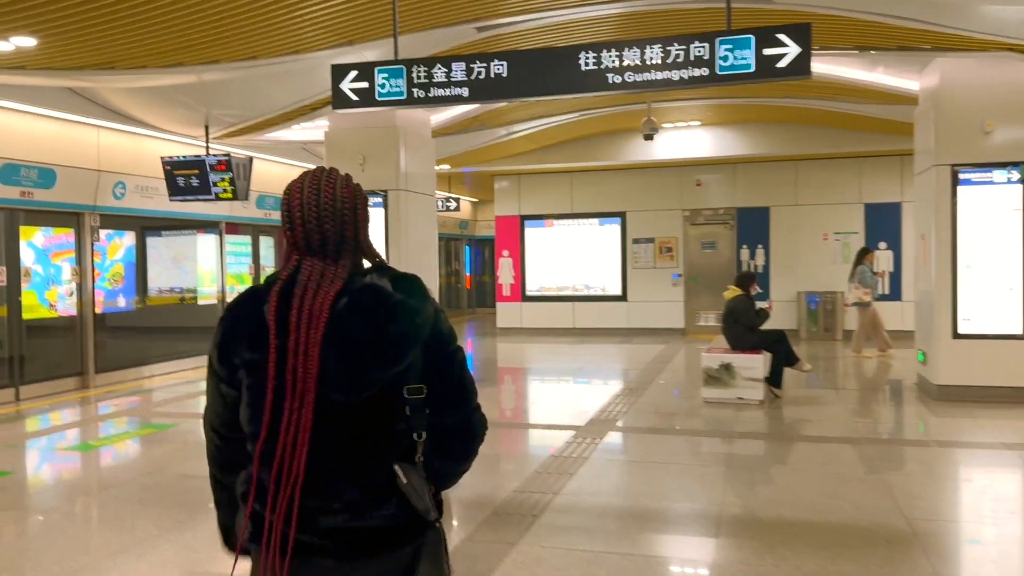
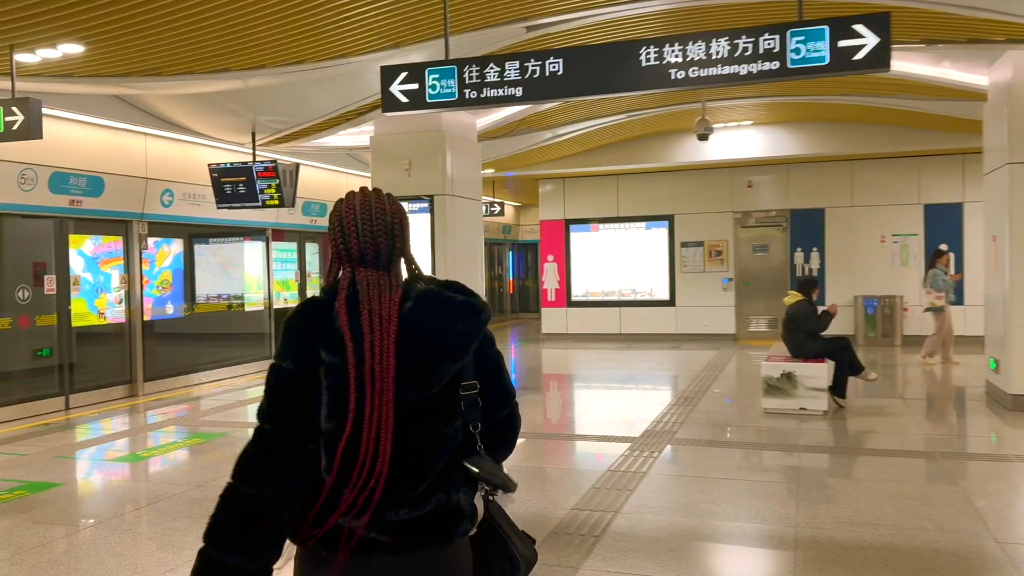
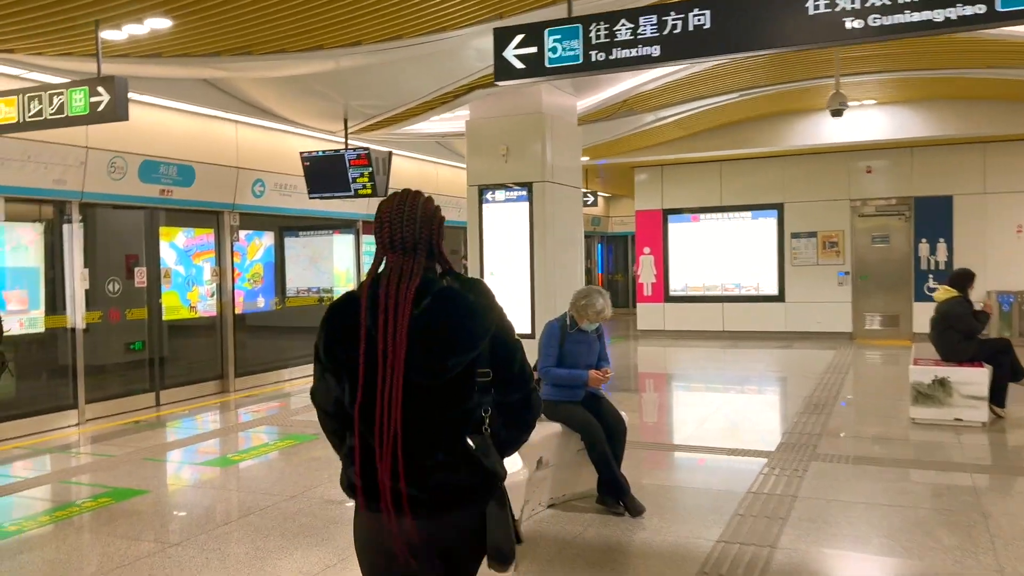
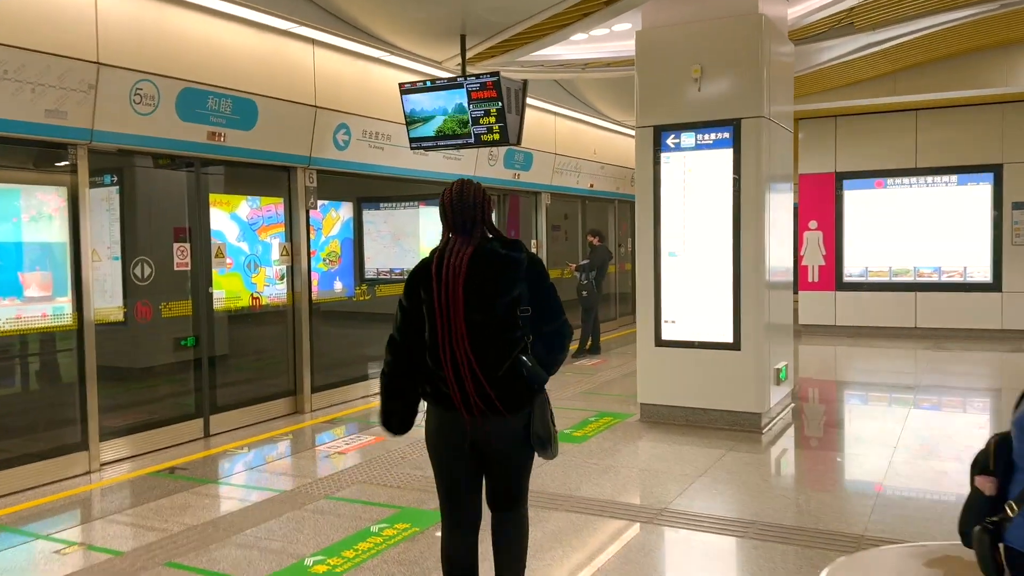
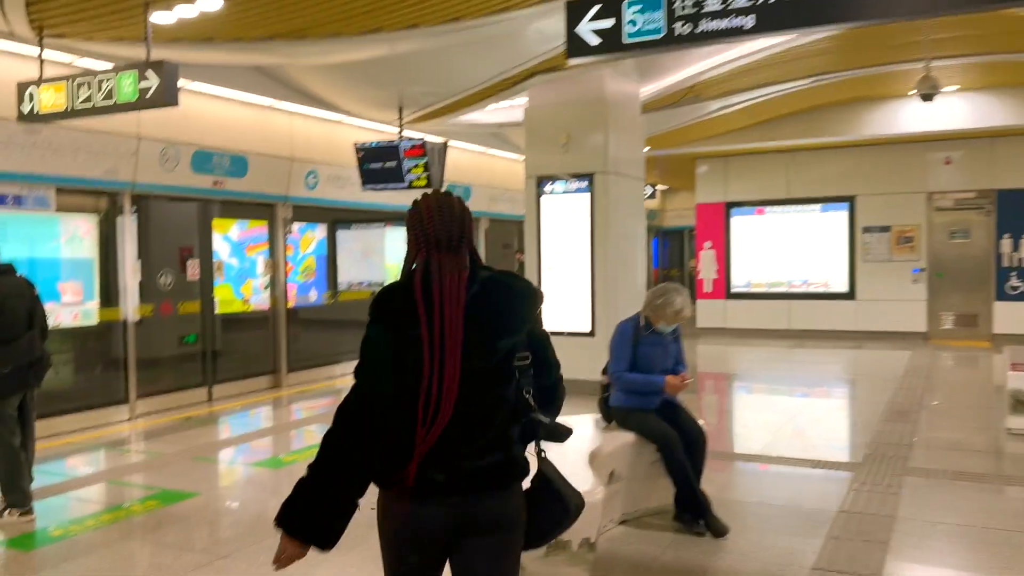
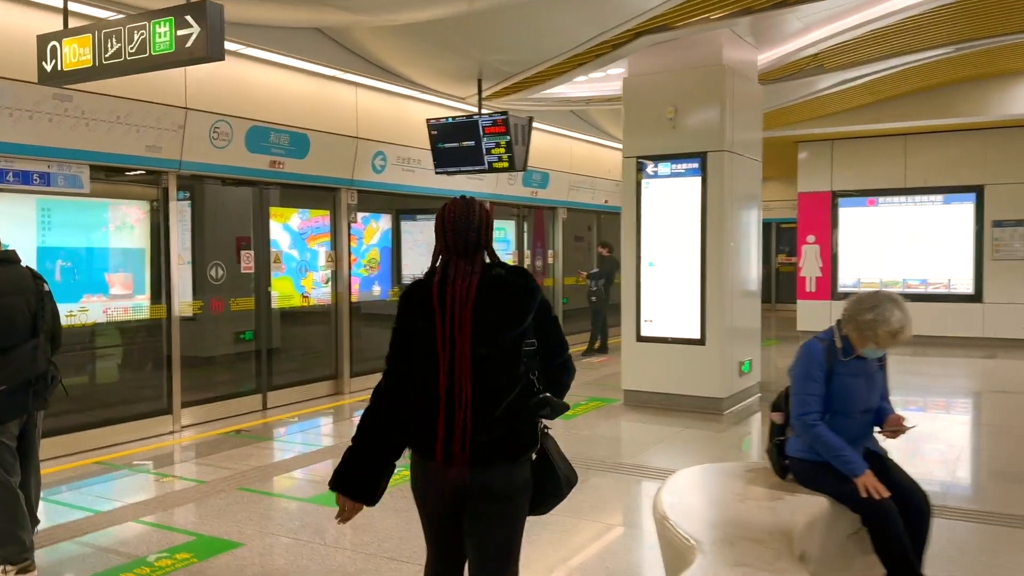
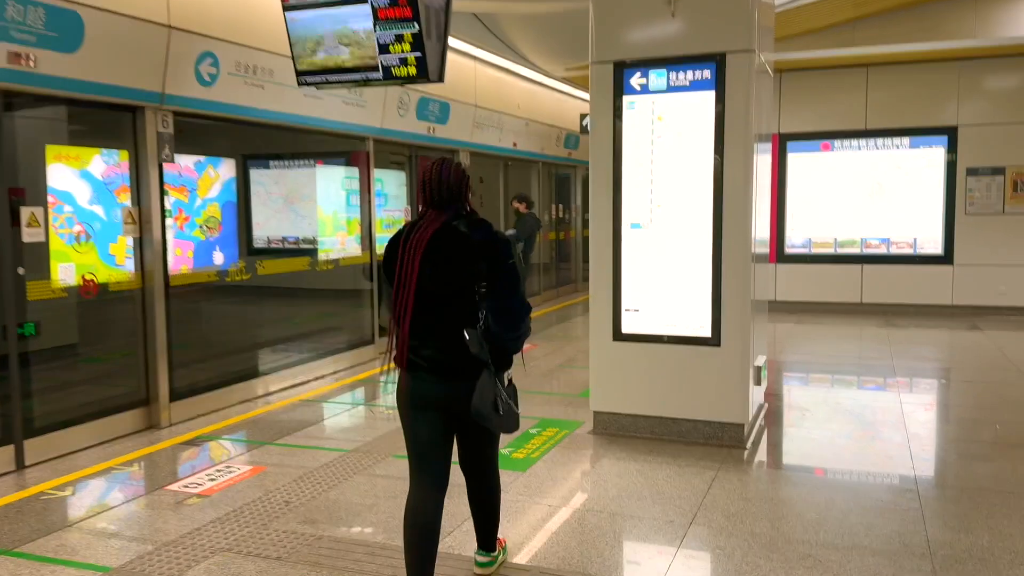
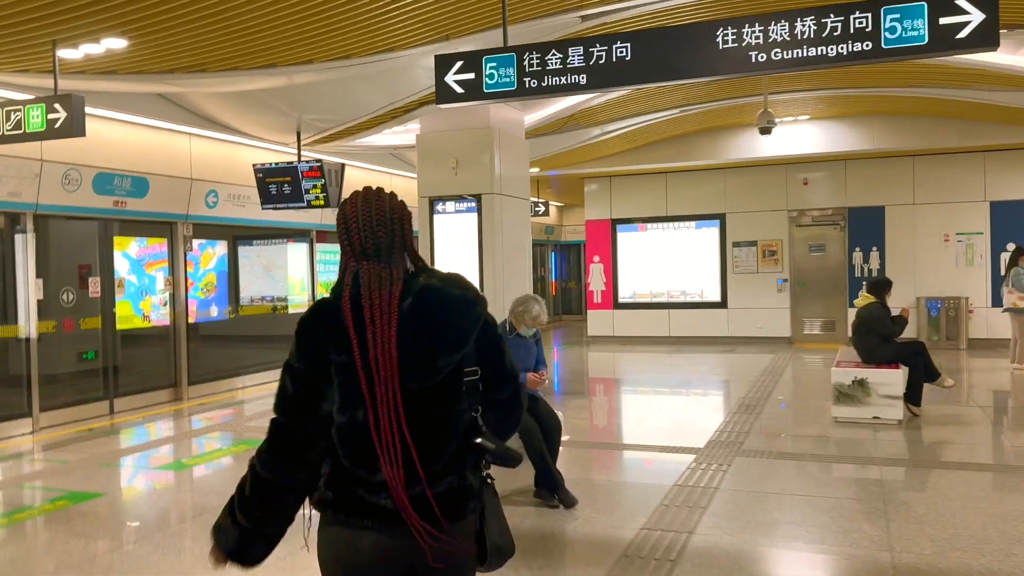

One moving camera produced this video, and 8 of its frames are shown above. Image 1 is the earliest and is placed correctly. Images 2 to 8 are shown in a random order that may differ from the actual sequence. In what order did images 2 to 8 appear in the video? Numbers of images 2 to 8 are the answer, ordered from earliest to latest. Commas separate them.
2, 8, 3, 5, 6, 4, 7
